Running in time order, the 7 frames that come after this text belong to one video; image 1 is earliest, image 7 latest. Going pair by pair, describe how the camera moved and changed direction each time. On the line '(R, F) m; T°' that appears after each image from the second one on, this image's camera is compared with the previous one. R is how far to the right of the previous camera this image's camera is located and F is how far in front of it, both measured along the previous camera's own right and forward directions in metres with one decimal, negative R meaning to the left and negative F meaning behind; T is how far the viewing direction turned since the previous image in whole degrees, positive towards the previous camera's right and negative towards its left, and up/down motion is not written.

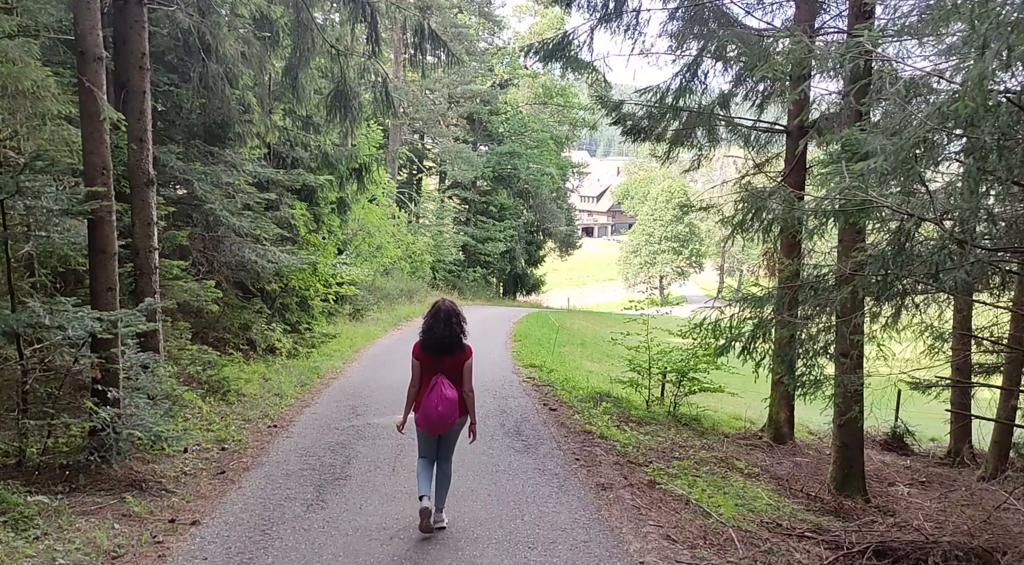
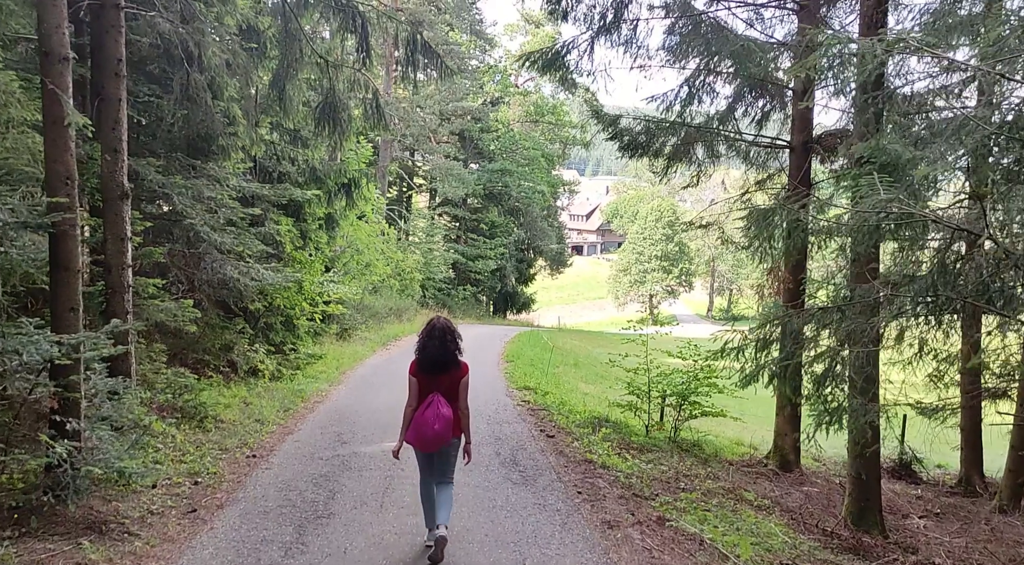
(-0.1, +0.5) m; +1°
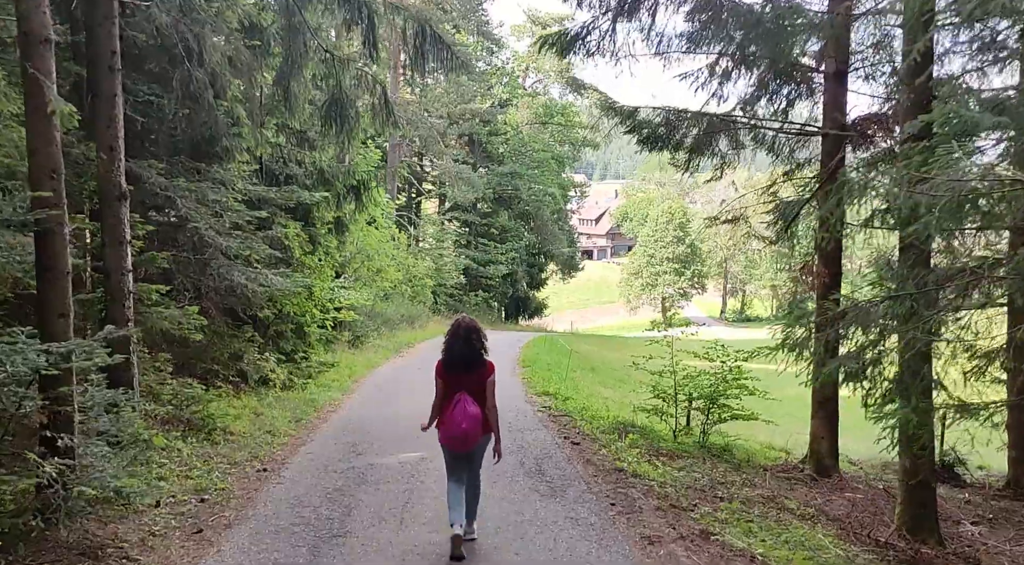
(-0.1, +0.5) m; -1°
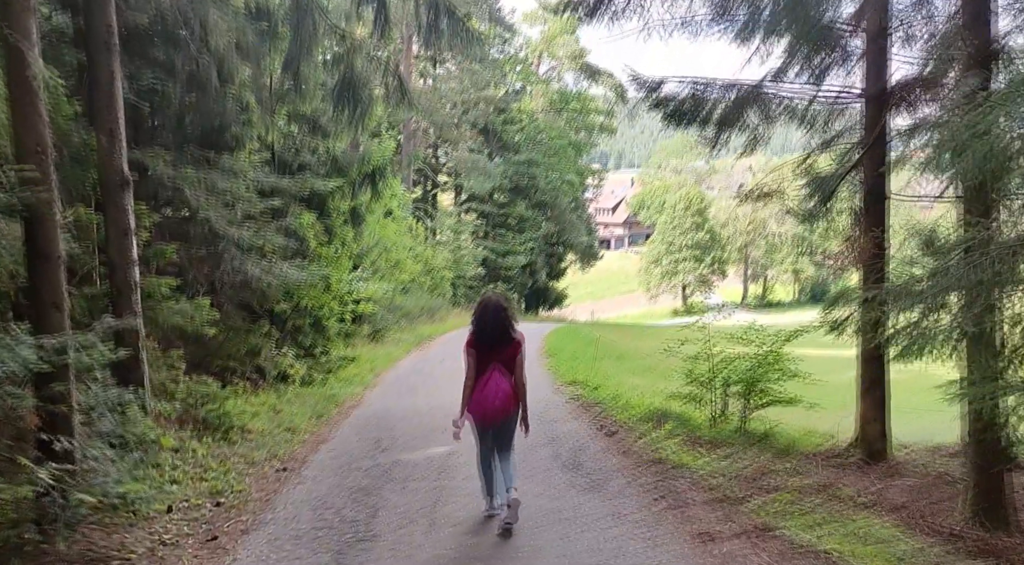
(-0.1, +0.5) m; -1°
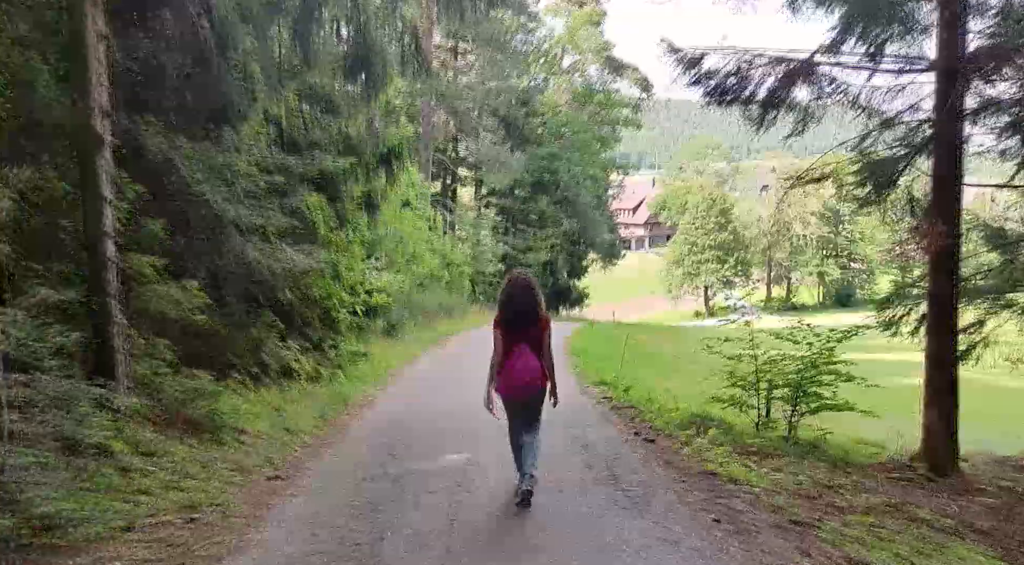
(-0.1, +0.9) m; -1°
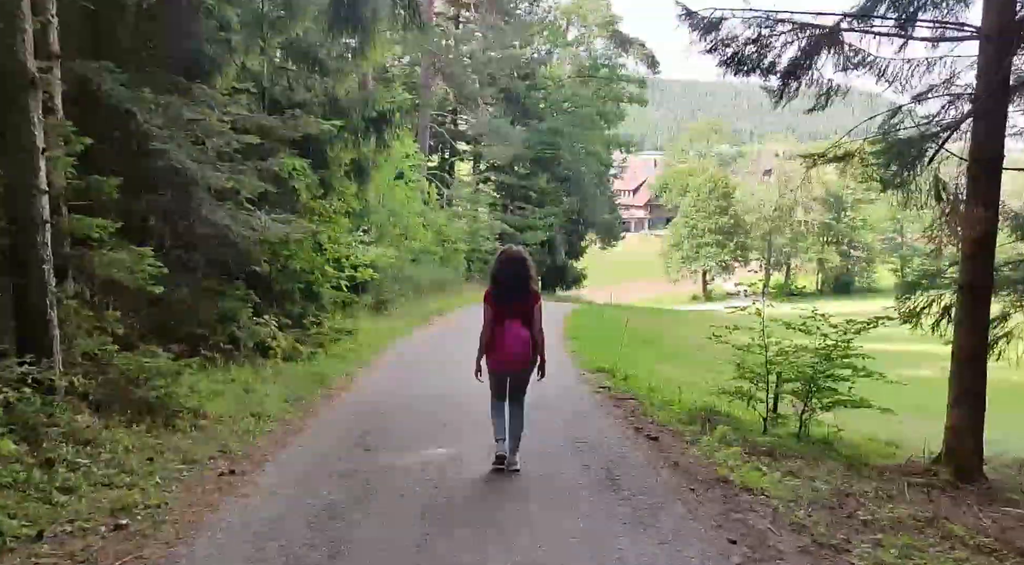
(0.0, +0.7) m; 0°
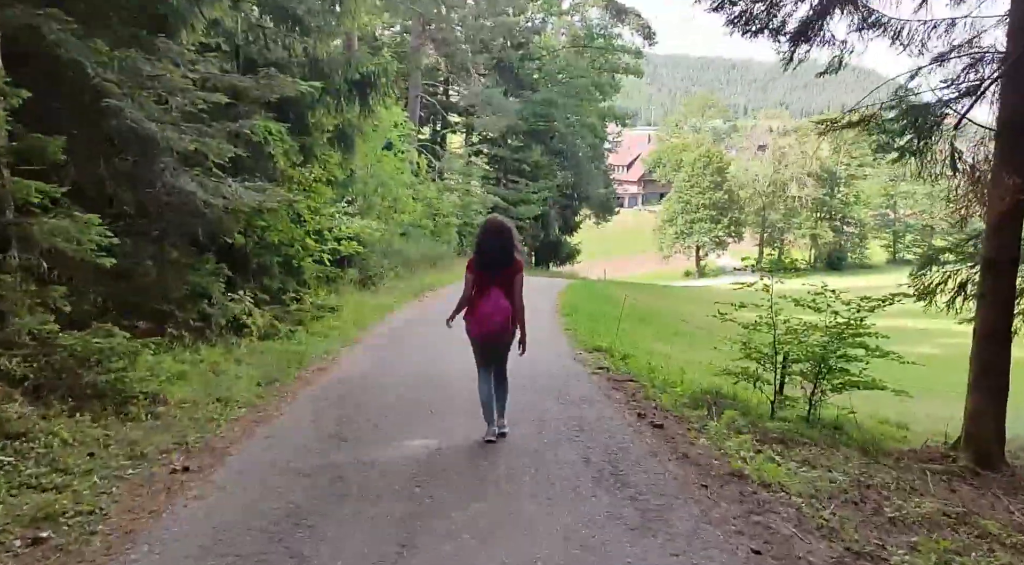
(0.0, +0.6) m; 0°
